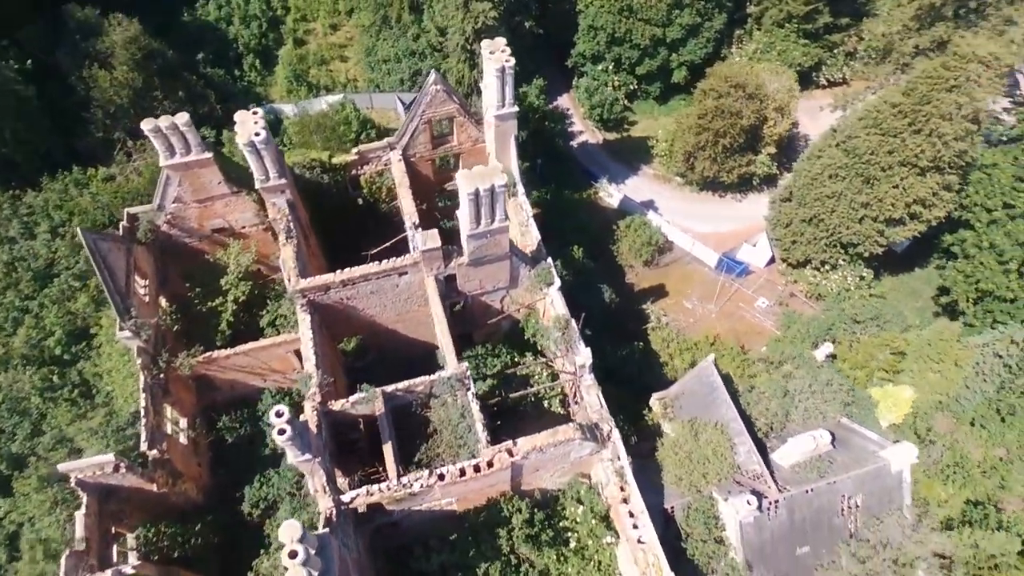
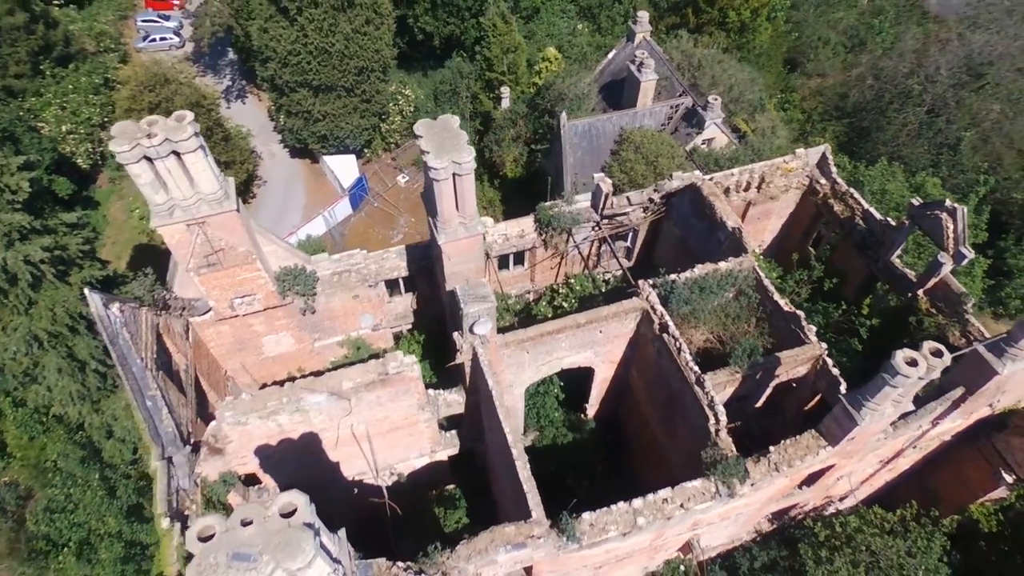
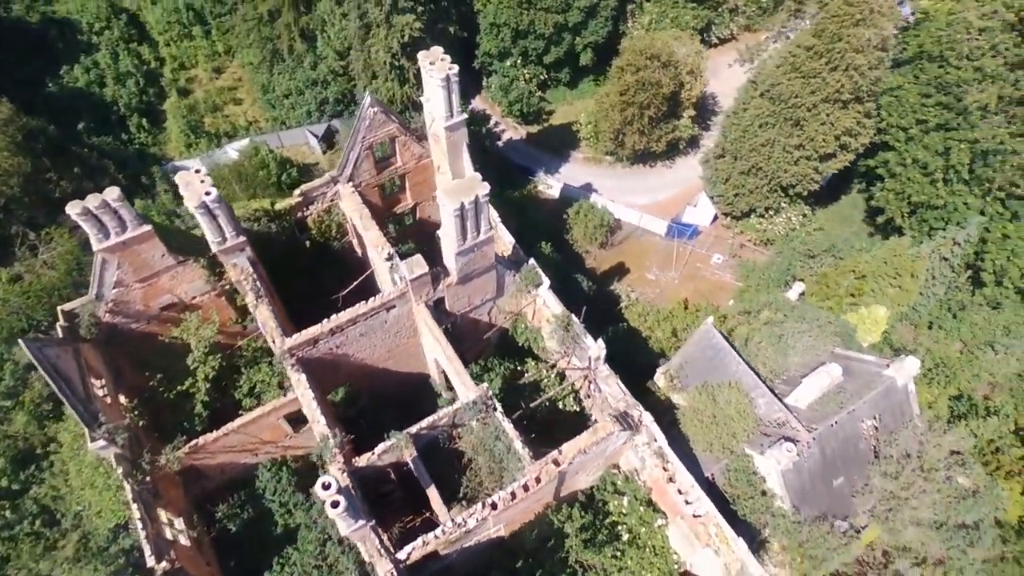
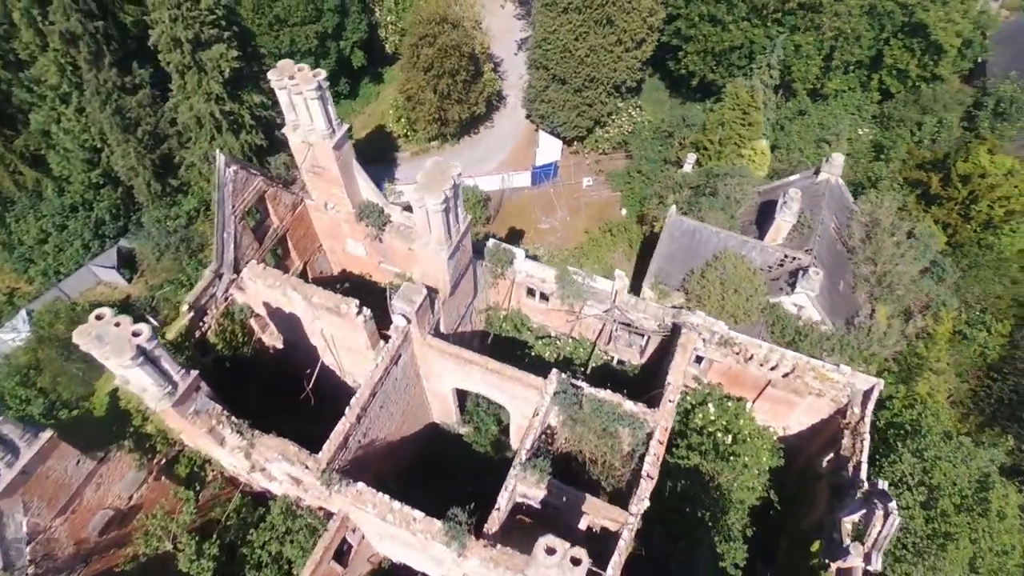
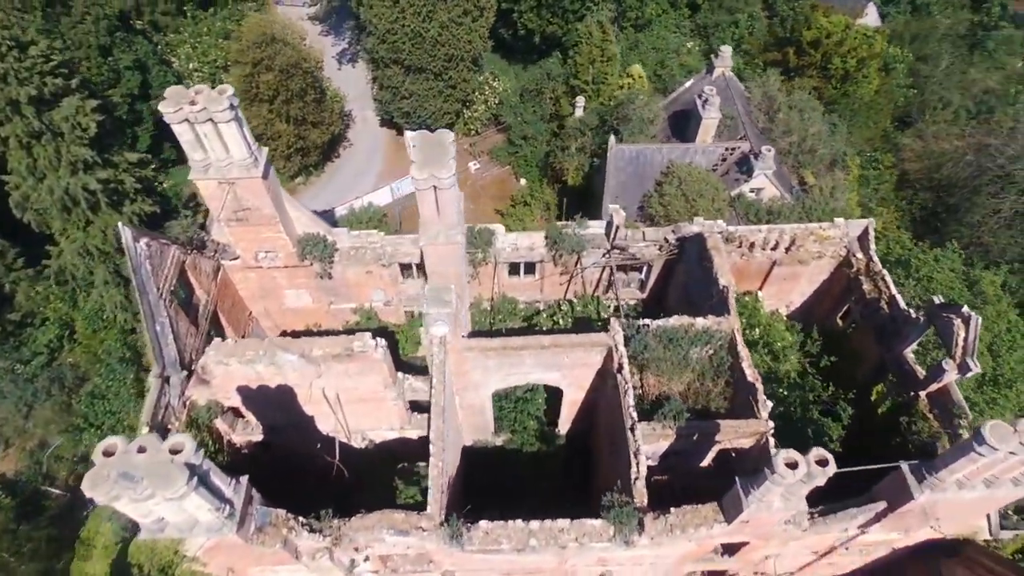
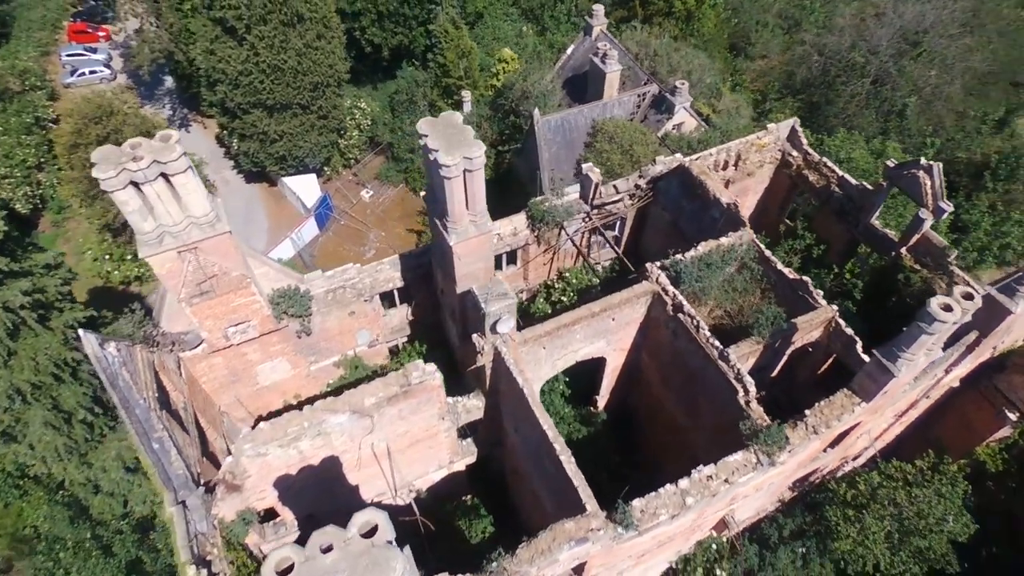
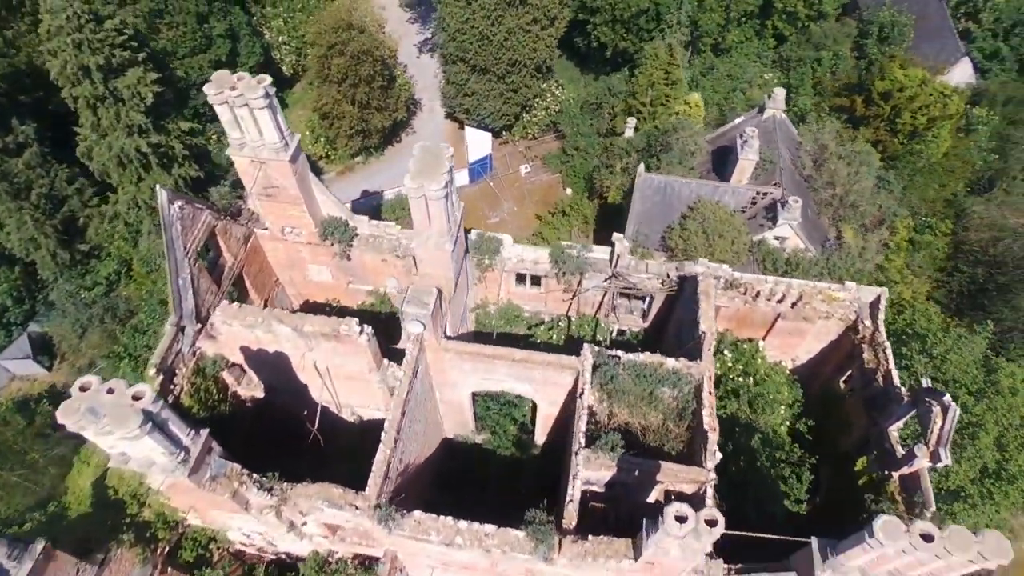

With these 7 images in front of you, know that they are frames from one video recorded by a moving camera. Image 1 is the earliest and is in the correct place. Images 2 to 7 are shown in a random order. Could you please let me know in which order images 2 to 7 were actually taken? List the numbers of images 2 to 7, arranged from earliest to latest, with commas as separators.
3, 4, 7, 5, 2, 6
